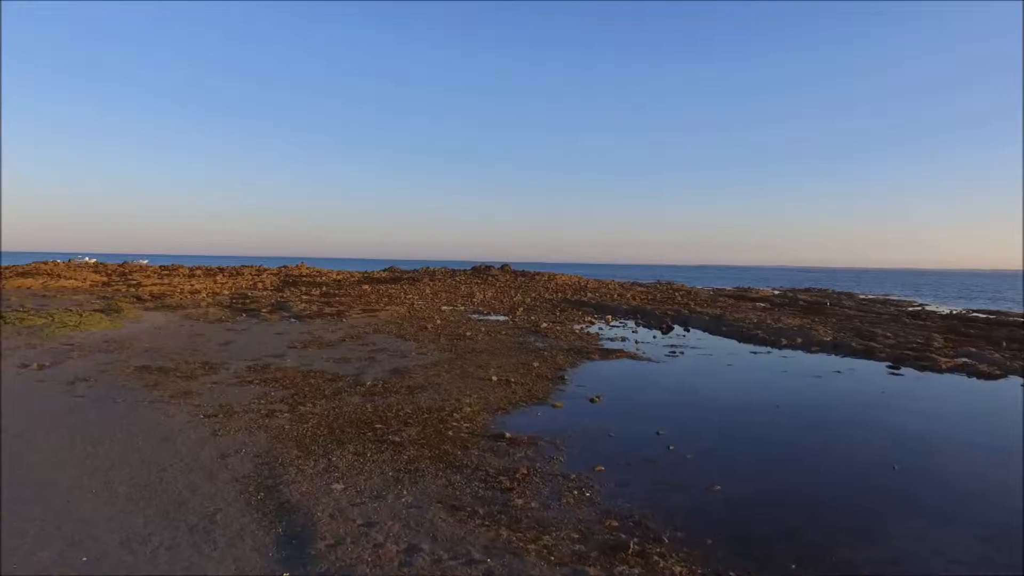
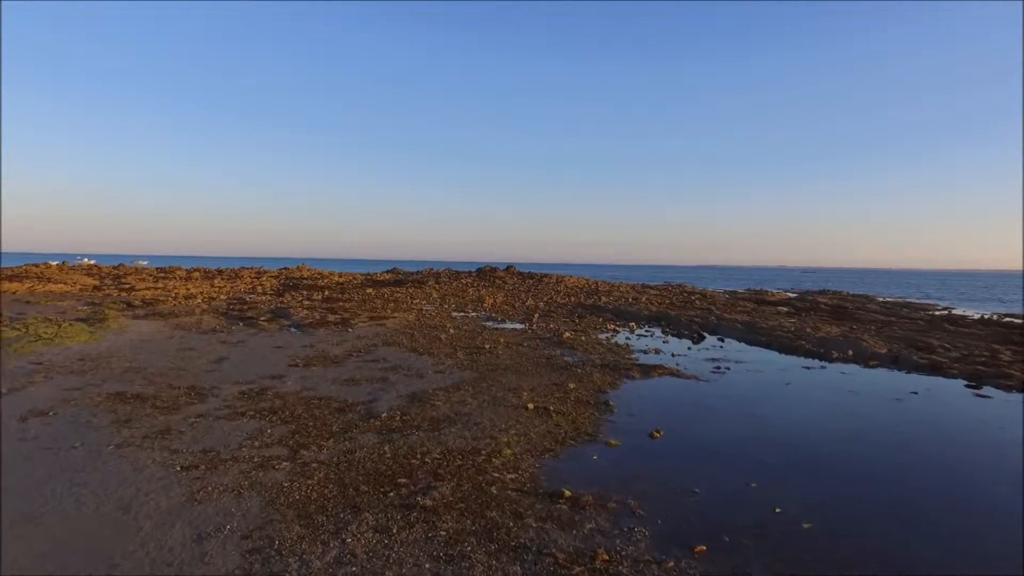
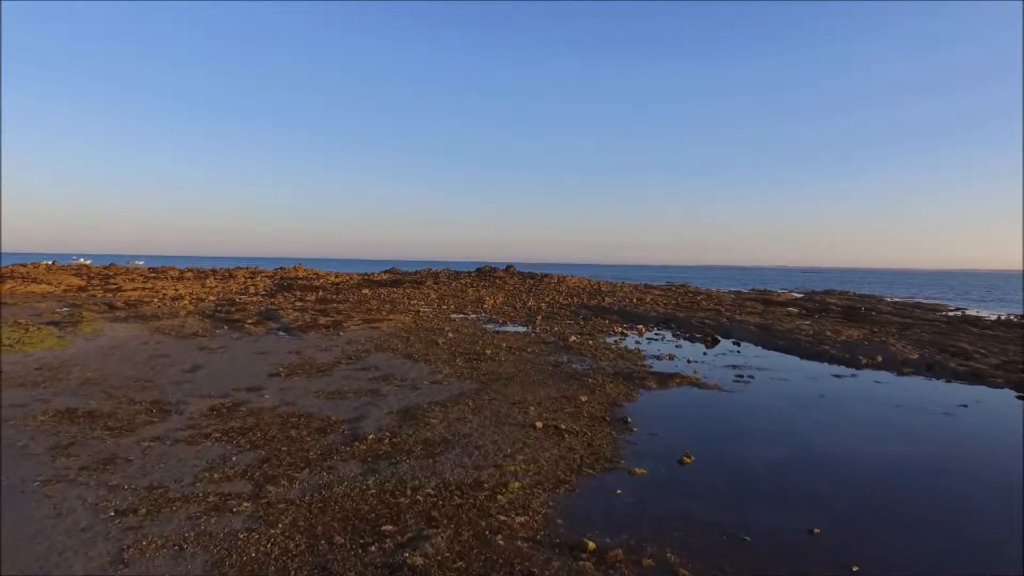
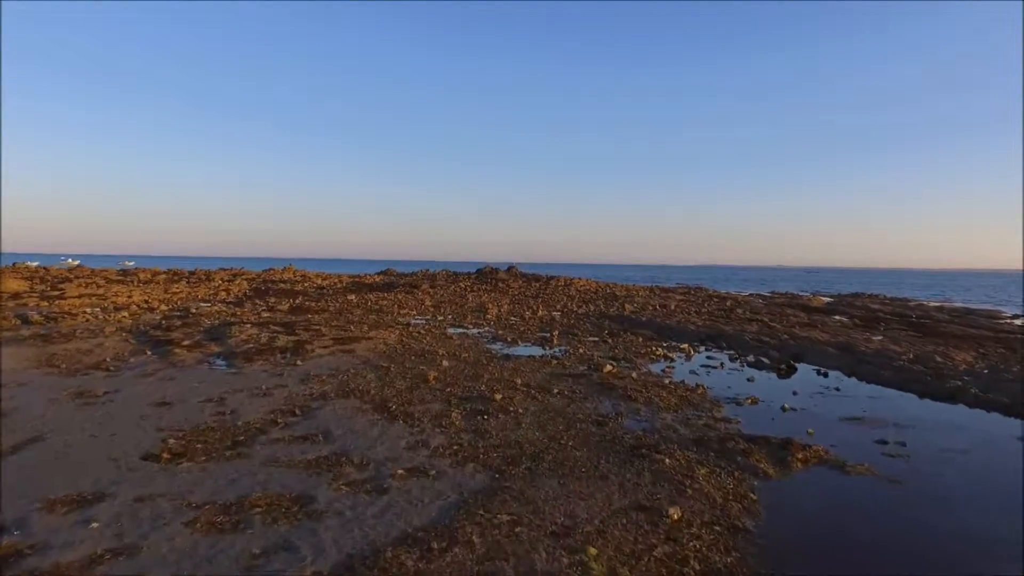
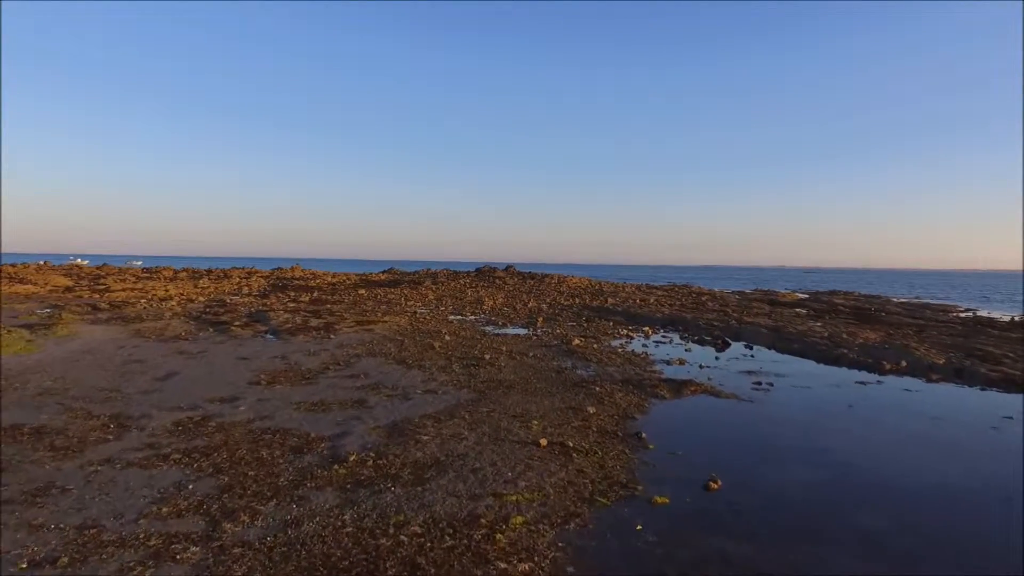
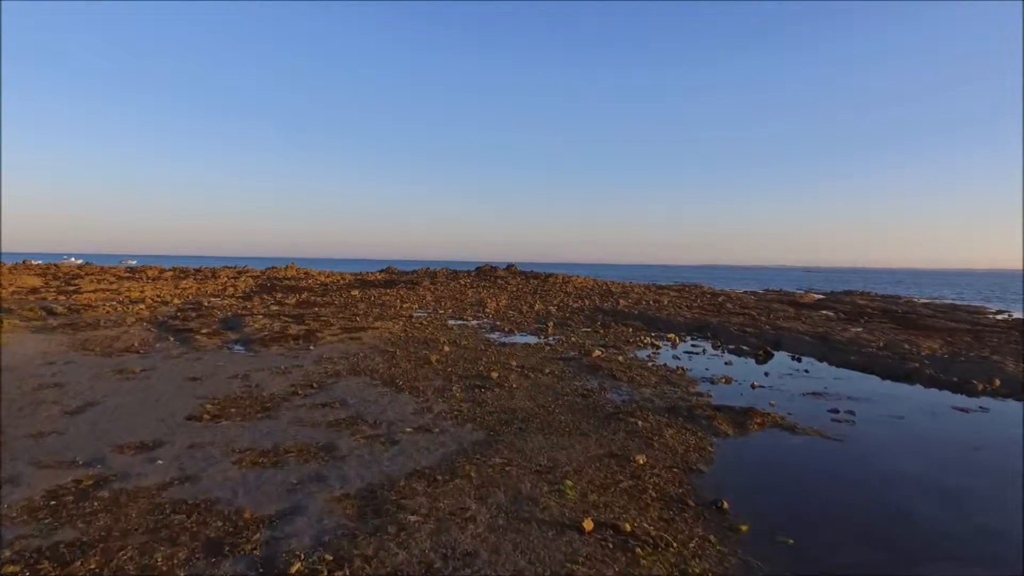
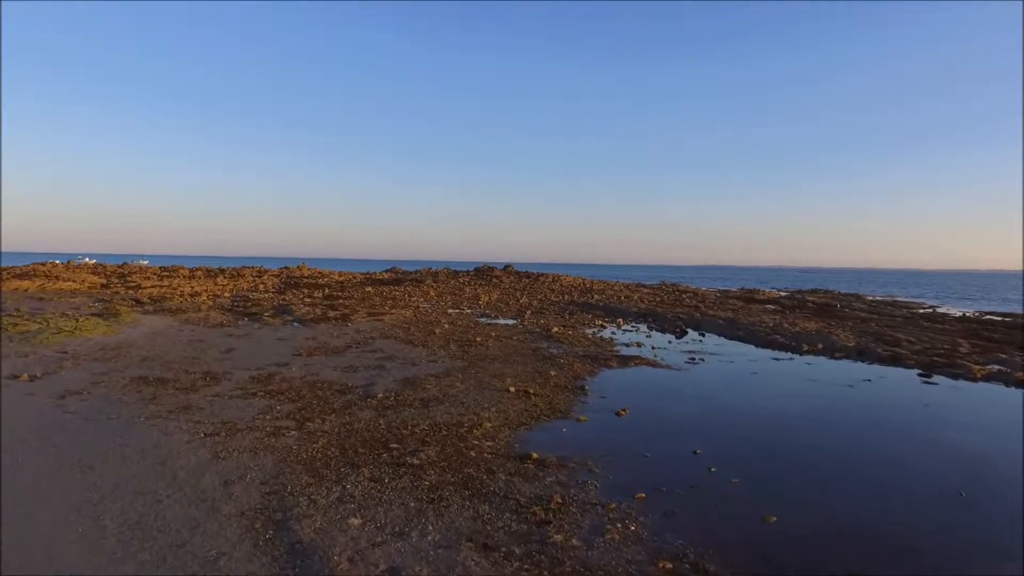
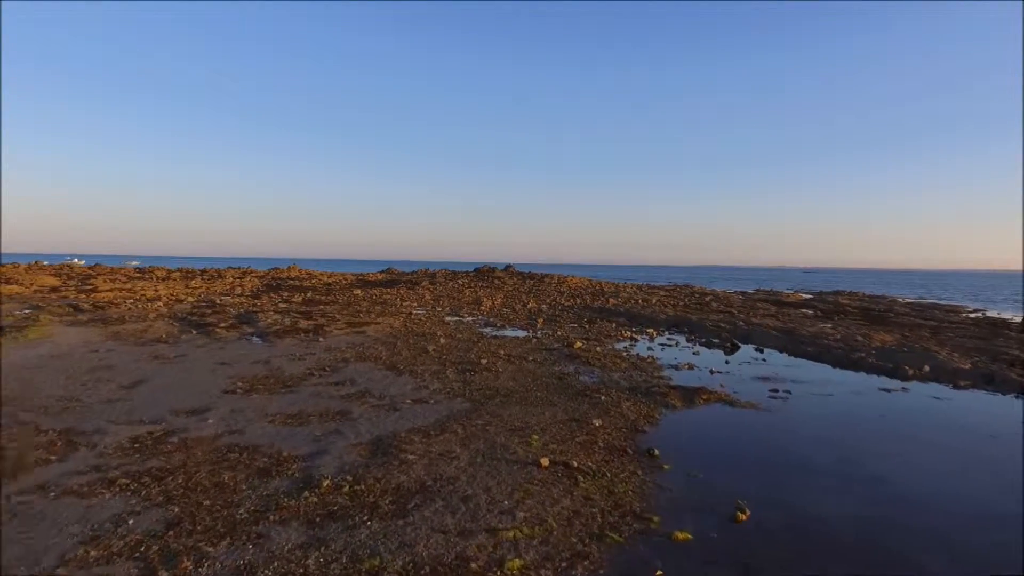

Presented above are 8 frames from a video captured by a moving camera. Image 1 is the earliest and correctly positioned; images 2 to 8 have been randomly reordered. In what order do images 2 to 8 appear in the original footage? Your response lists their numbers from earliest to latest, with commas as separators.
7, 2, 3, 5, 8, 6, 4
